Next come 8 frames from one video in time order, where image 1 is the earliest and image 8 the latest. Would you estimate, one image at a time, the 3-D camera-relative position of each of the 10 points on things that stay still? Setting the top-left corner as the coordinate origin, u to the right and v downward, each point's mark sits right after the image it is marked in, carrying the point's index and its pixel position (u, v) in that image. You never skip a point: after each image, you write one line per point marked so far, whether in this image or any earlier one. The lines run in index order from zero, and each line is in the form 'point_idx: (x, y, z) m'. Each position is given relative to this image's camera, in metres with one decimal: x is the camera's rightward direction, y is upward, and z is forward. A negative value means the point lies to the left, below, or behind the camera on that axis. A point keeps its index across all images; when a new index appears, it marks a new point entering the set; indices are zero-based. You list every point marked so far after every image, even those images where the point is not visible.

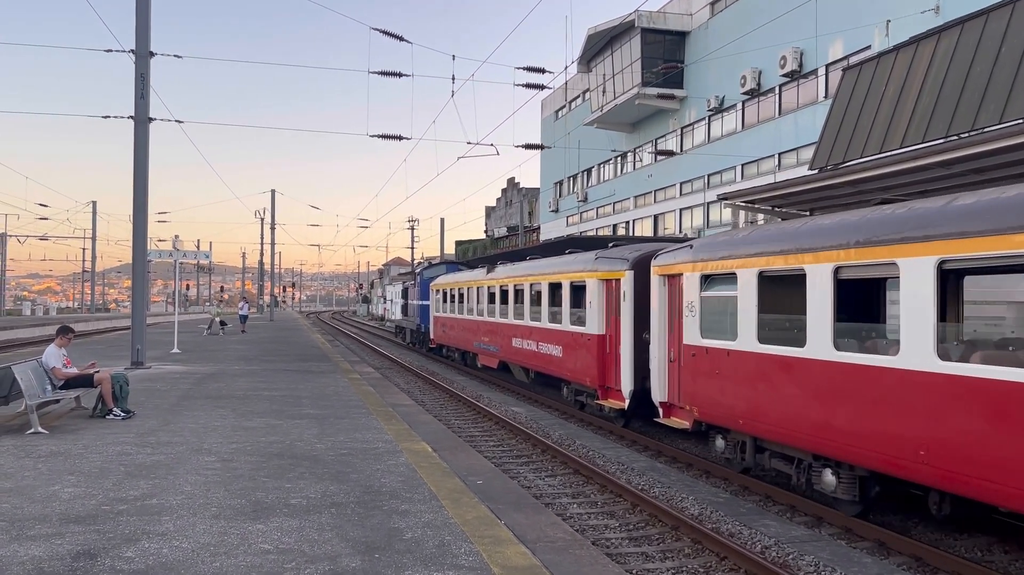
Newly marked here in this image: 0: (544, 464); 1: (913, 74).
0: (+0.4, -2.4, +11.7) m
1: (+6.6, +3.5, +14.2) m
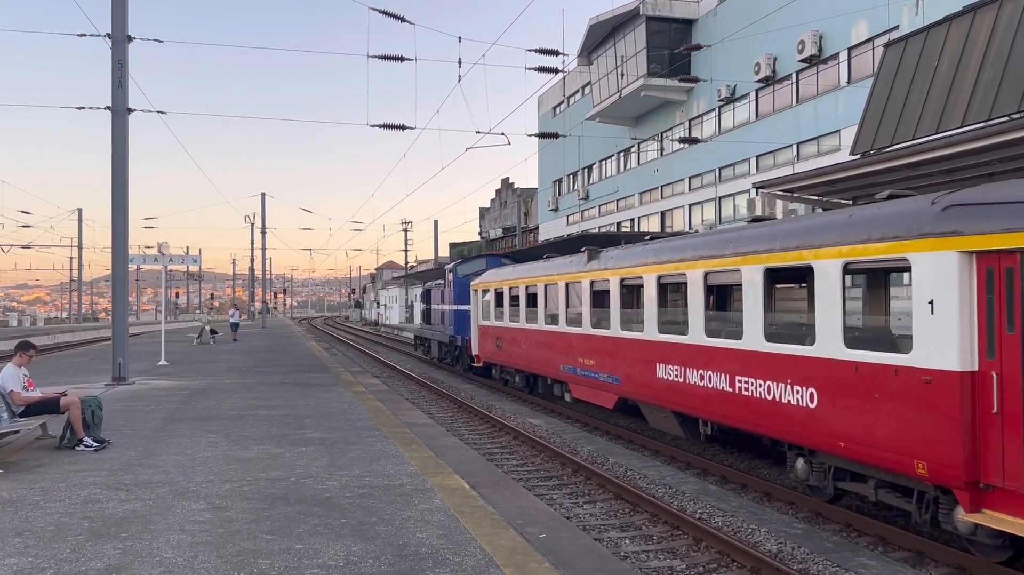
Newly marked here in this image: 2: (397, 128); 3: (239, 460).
0: (+0.8, -2.4, +10.4) m
1: (+6.9, +3.6, +12.9) m
2: (-2.2, +3.1, +16.6) m
3: (-2.3, -1.5, +7.4) m
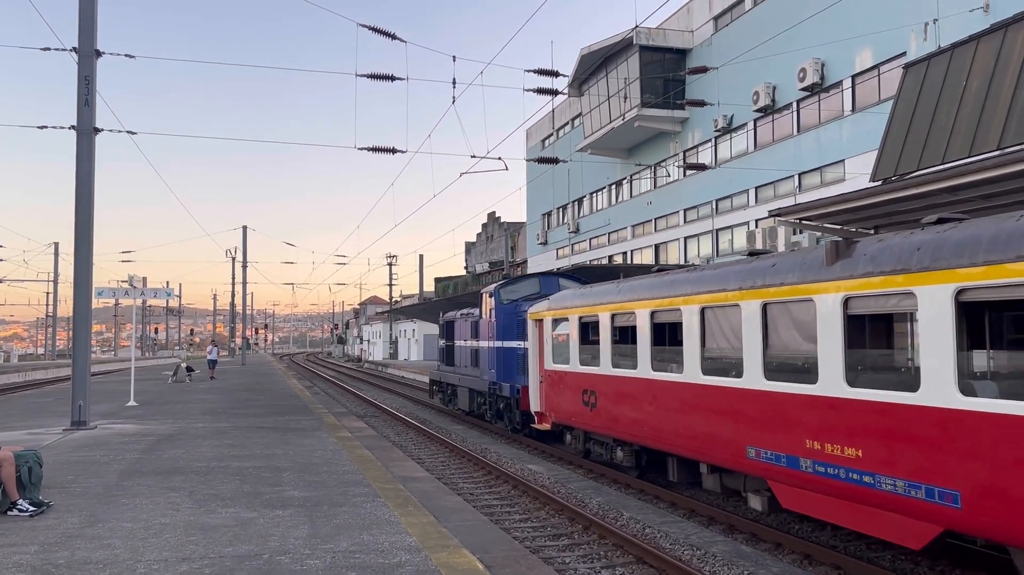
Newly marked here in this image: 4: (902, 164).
0: (+0.9, -2.8, +9.2) m
1: (+6.9, +3.1, +12.1) m
2: (-2.3, +2.5, +15.5) m
3: (-2.2, -1.7, +6.1) m
4: (+6.0, +1.9, +13.3) m
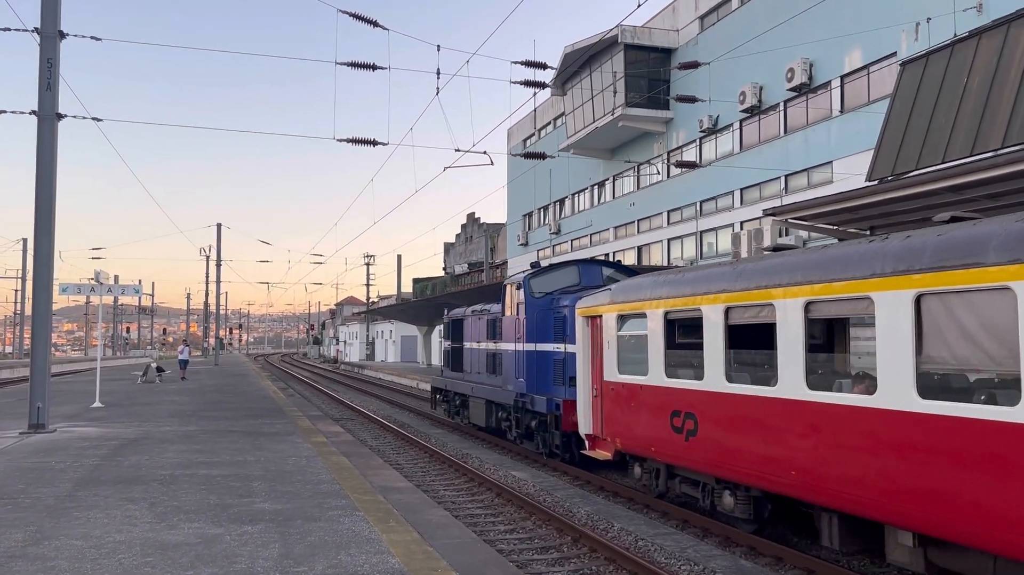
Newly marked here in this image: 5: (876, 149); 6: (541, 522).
0: (+0.7, -2.8, +8.6) m
1: (+6.7, +3.1, +11.8) m
2: (-2.5, +2.5, +14.9) m
3: (-2.3, -1.7, +5.5) m
4: (+5.8, +1.8, +12.9) m
5: (+5.8, +2.2, +13.7) m
6: (+0.3, -2.8, +10.3) m
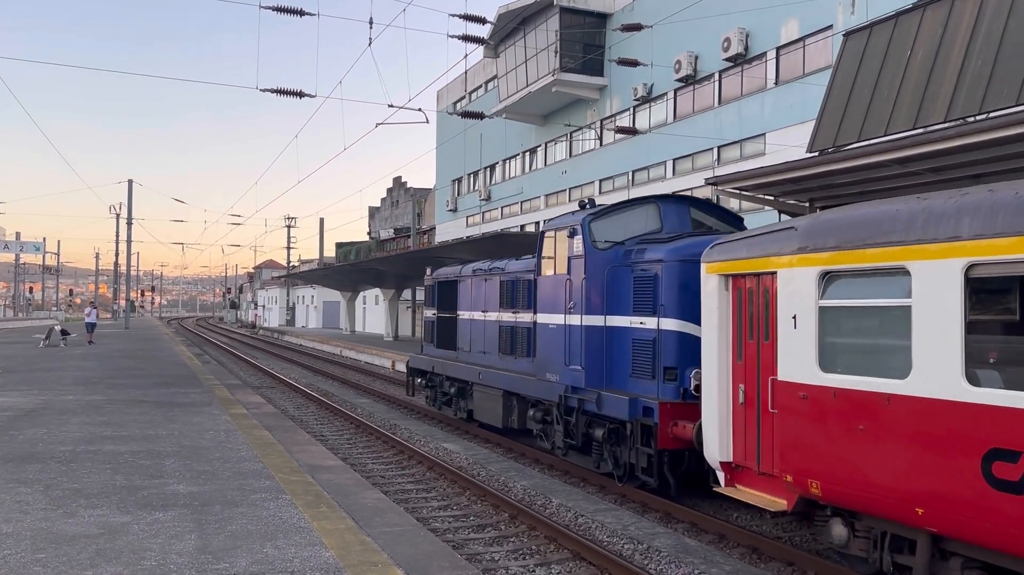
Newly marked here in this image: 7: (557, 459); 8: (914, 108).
0: (+0.1, -2.5, +8.2) m
1: (+5.9, +3.4, +11.7) m
2: (-3.6, +3.1, +14.0) m
3: (-2.6, -1.4, +4.8) m
4: (+4.9, +2.2, +12.7) m
5: (+4.8, +2.6, +13.5) m
6: (-0.4, -2.4, +9.8) m
7: (+0.6, -2.3, +11.3) m
8: (+5.5, +2.4, +11.6) m
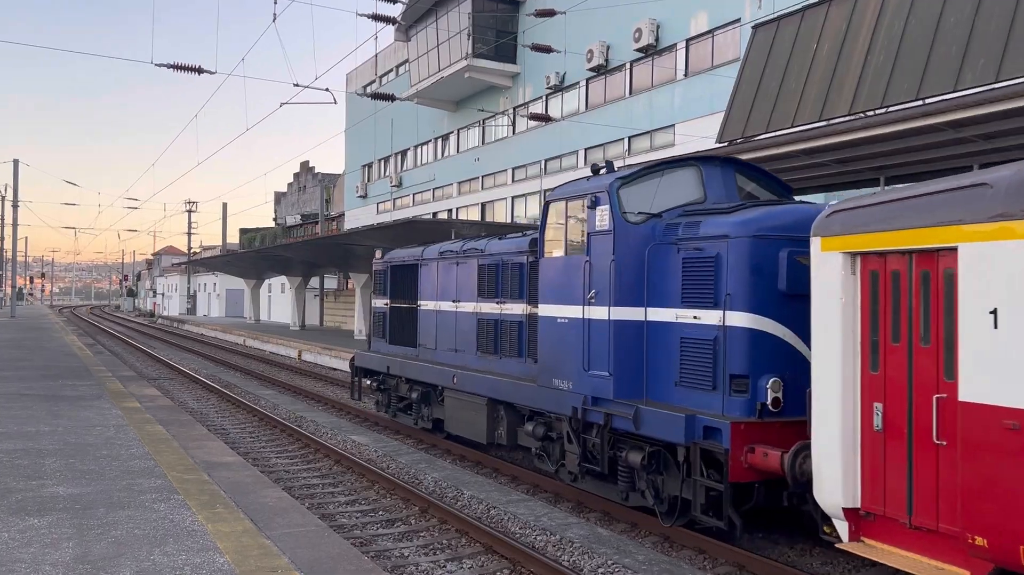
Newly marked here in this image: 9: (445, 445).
0: (-0.7, -2.3, +8.0) m
1: (+4.7, +3.5, +11.9) m
2: (-5.0, +3.3, +13.3) m
3: (-3.0, -1.3, +4.3) m
4: (+3.6, +2.4, +12.9) m
5: (+3.4, +2.8, +13.7) m
6: (-1.4, -2.3, +9.5) m
7: (-0.6, -2.1, +11.1) m
8: (+4.3, +2.6, +11.9) m
9: (-0.9, -2.1, +11.5) m
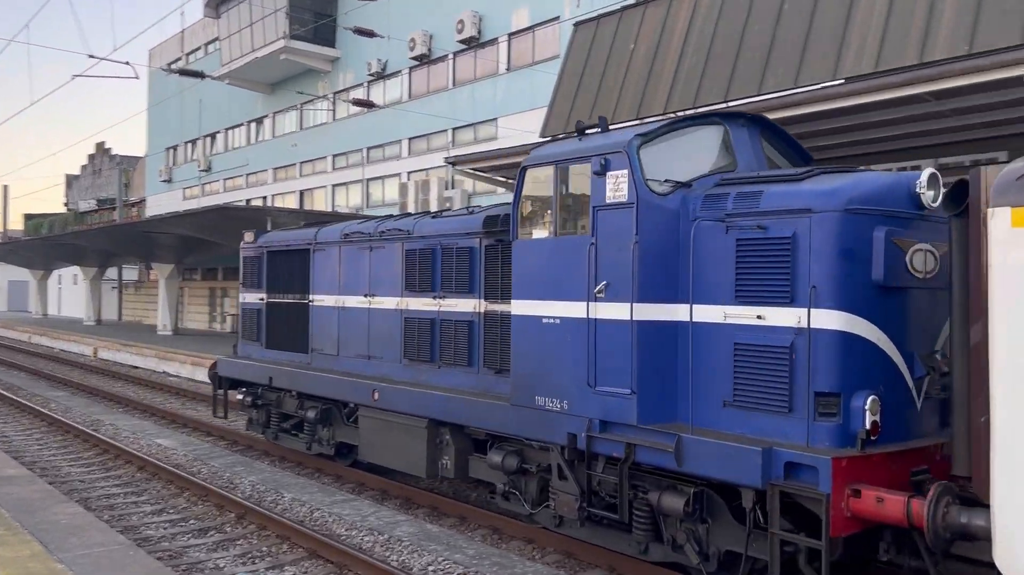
0: (-2.3, -2.3, +7.5) m
1: (+2.3, +3.7, +12.4) m
2: (-7.5, +3.4, +11.7) m
3: (-3.7, -1.3, +3.4) m
4: (+0.9, +2.5, +13.2) m
5: (+0.6, +2.9, +13.9) m
6: (-3.2, -2.2, +8.8) m
7: (-2.7, -2.0, +10.5) m
8: (+1.8, +2.7, +12.3) m
9: (-3.2, -2.0, +10.9) m
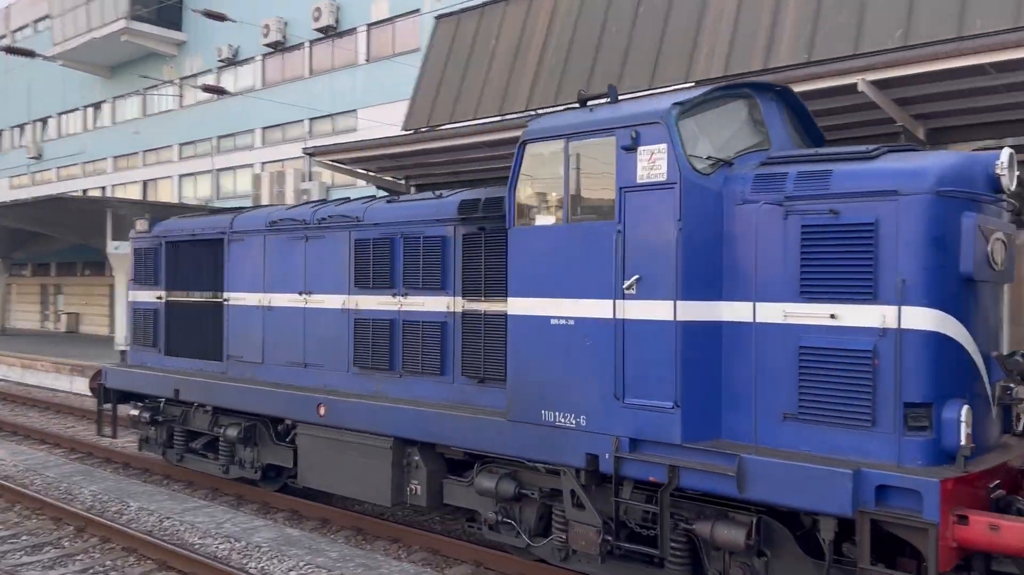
0: (-3.3, -2.2, +6.9) m
1: (+0.3, +3.7, +12.5) m
2: (-9.2, +3.5, +10.2) m
3: (-4.2, -1.3, +2.7) m
4: (-1.2, +2.6, +13.0) m
5: (-1.6, +3.0, +13.7) m
6: (-4.5, -2.2, +8.1) m
7: (-4.3, -2.0, +9.8) m
8: (-0.1, +2.8, +12.3) m
9: (-4.8, -2.0, +10.1) m
